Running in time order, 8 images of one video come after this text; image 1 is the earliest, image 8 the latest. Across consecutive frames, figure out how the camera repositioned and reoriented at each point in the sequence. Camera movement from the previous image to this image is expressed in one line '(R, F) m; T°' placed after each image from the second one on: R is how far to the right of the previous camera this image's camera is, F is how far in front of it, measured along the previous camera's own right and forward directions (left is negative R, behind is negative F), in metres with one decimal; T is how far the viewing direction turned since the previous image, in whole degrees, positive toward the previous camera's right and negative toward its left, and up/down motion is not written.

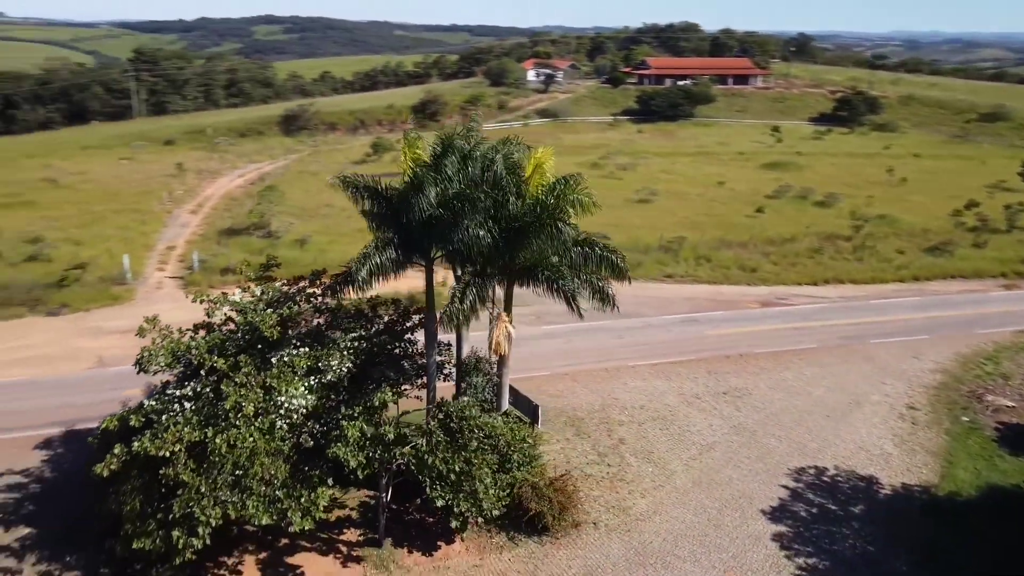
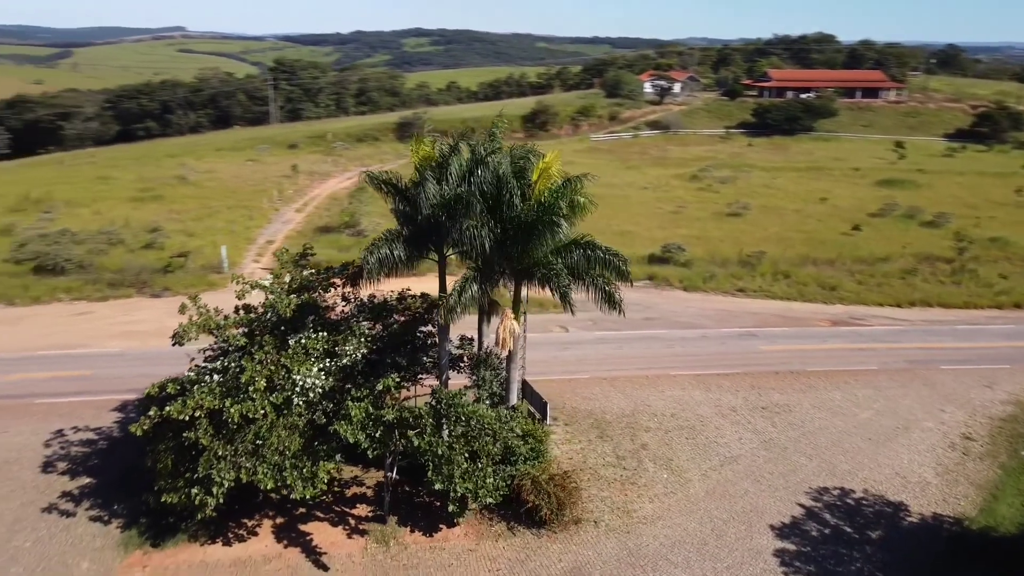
(+2.3, -0.4) m; -9°
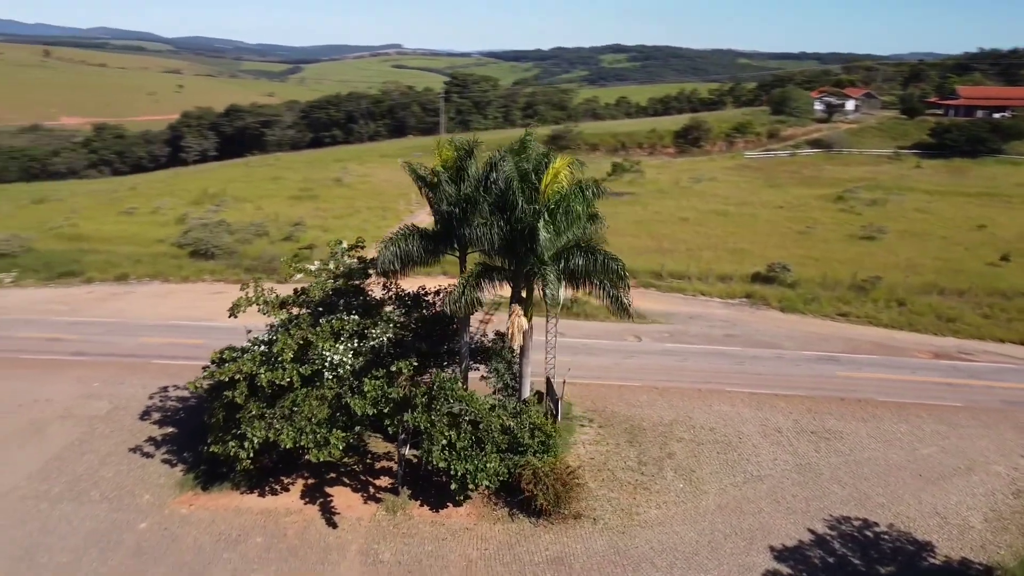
(+3.4, -0.5) m; -13°
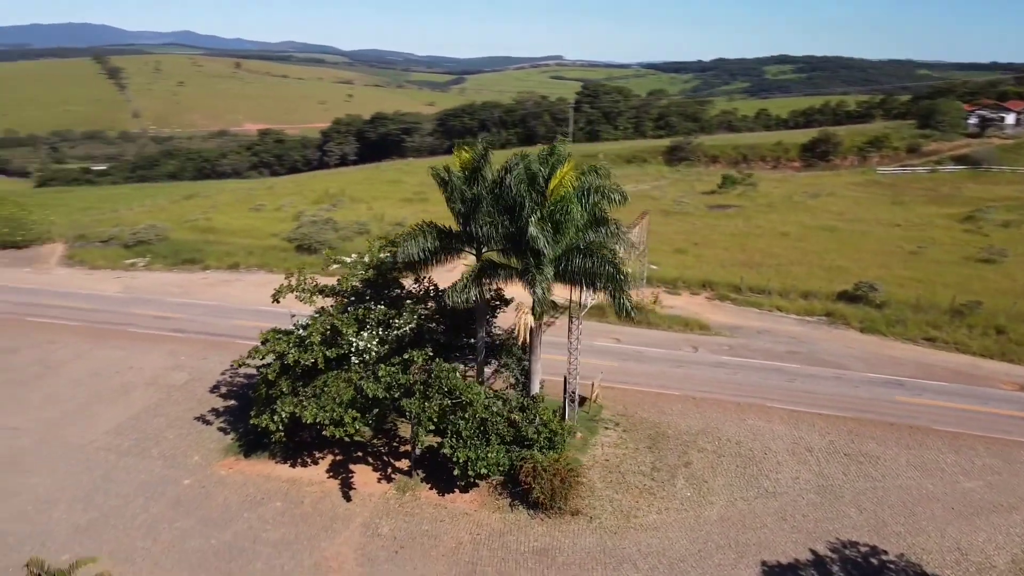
(+2.9, -0.4) m; -10°
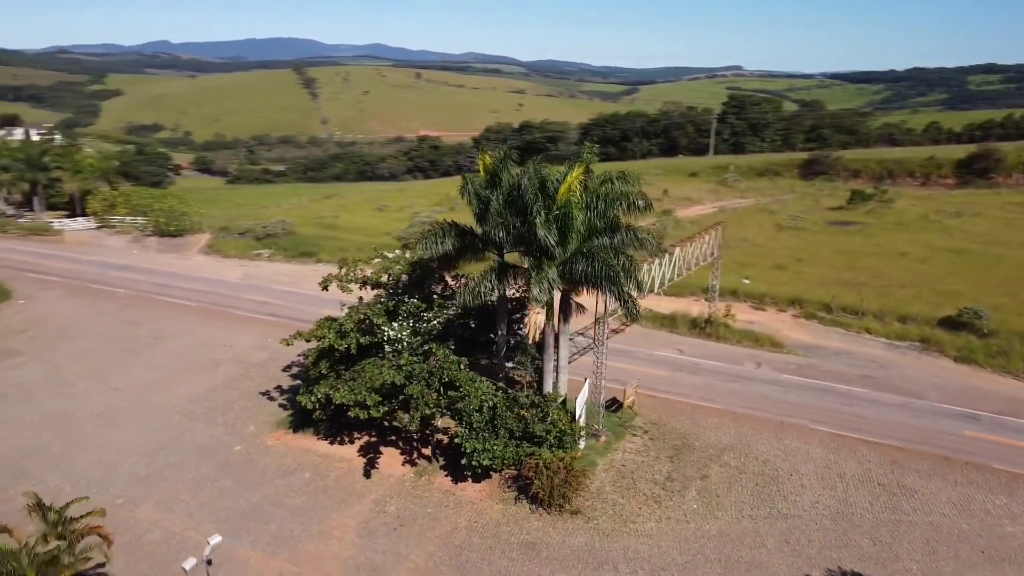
(+3.2, -0.3) m; -11°
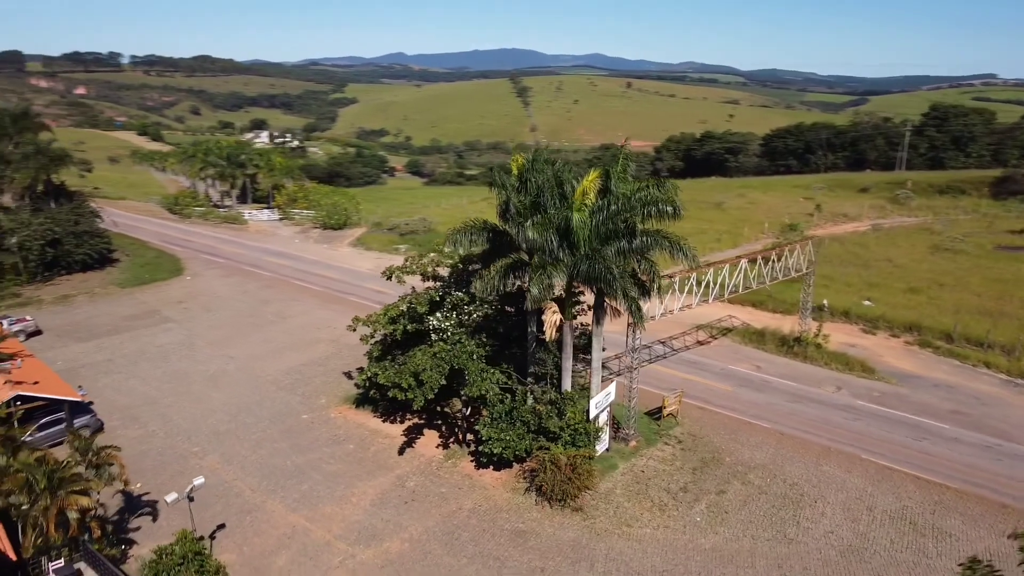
(+4.0, -0.2) m; -14°
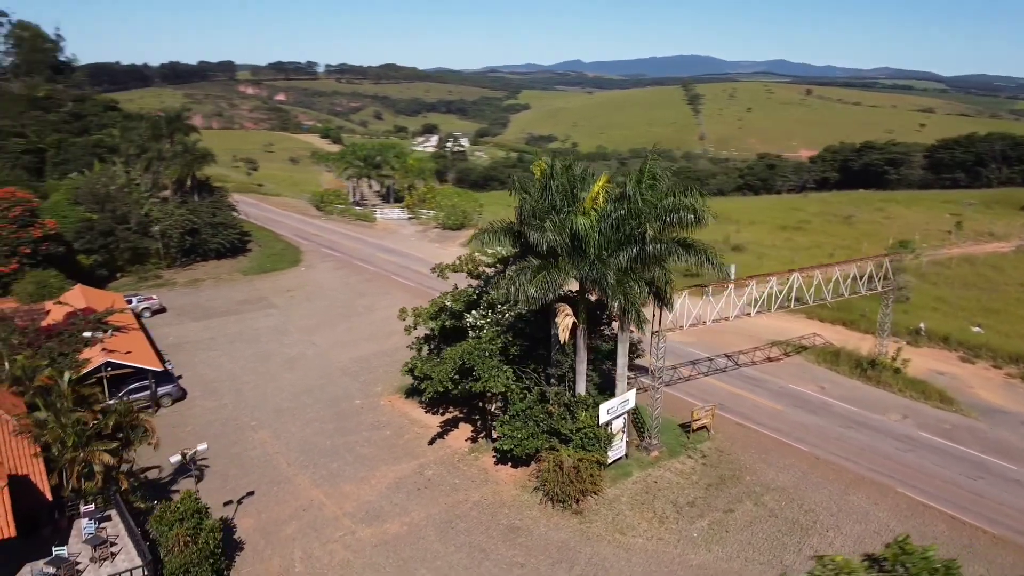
(+3.3, -0.1) m; -11°
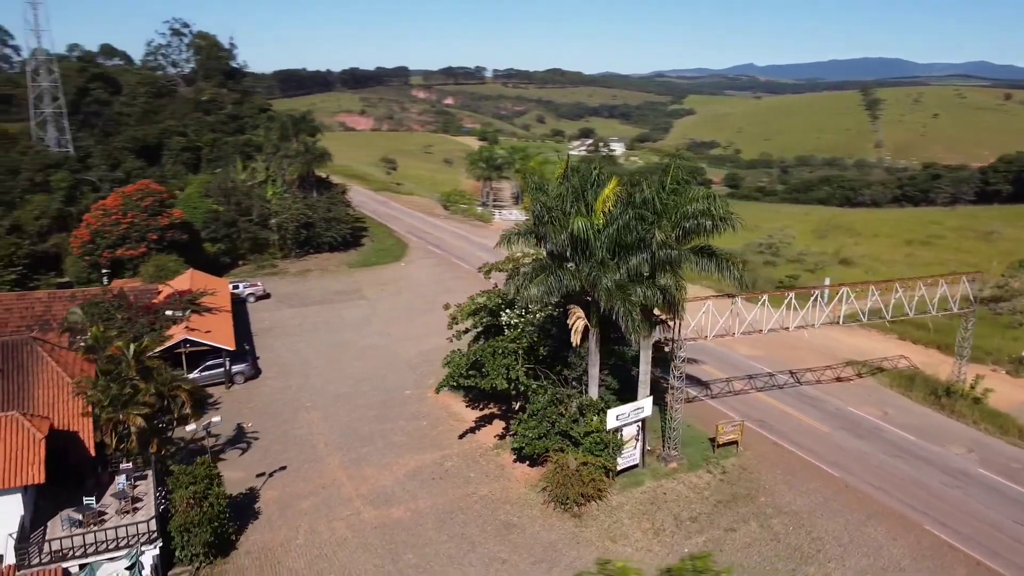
(+3.2, +0.1) m; -11°
